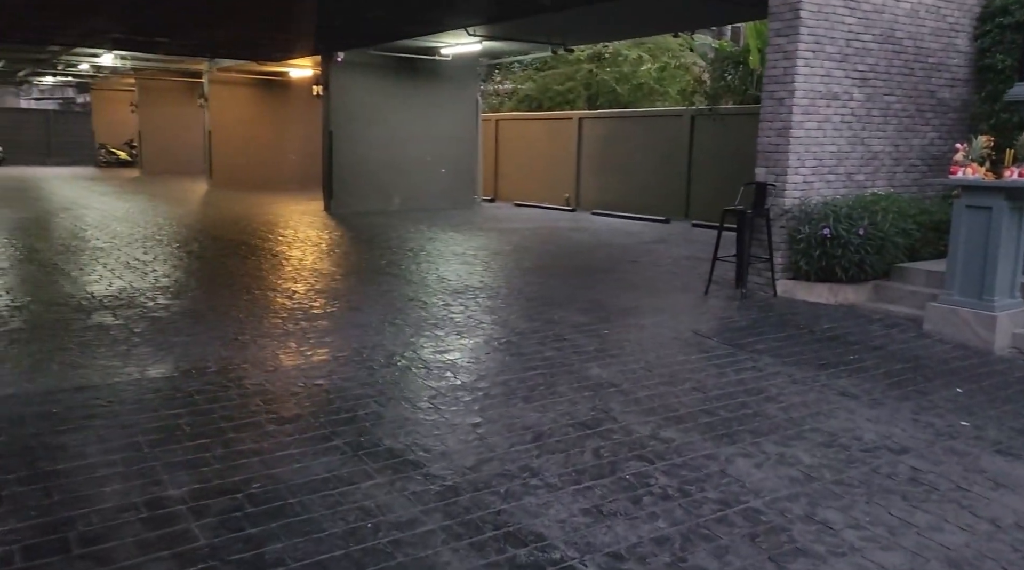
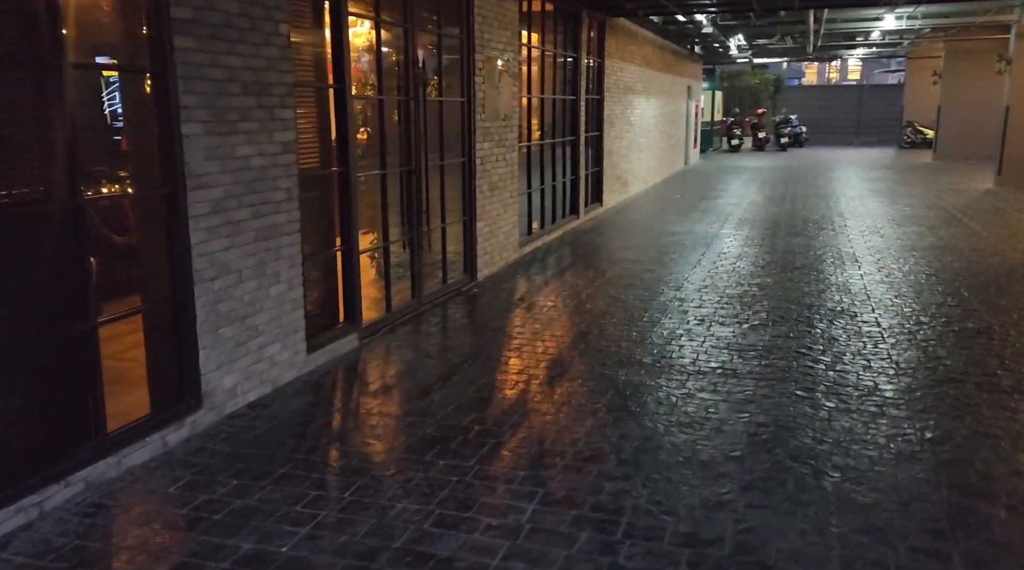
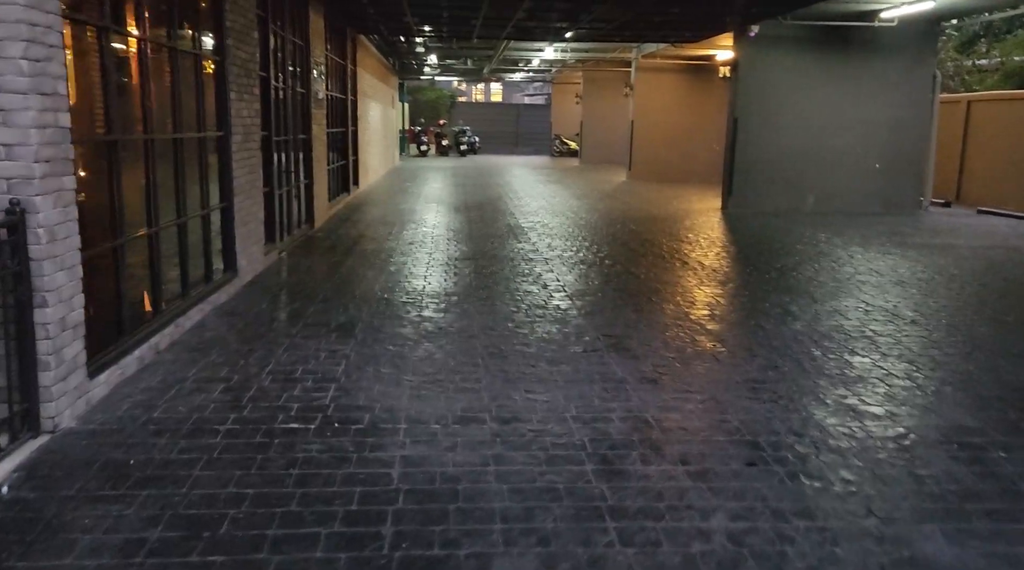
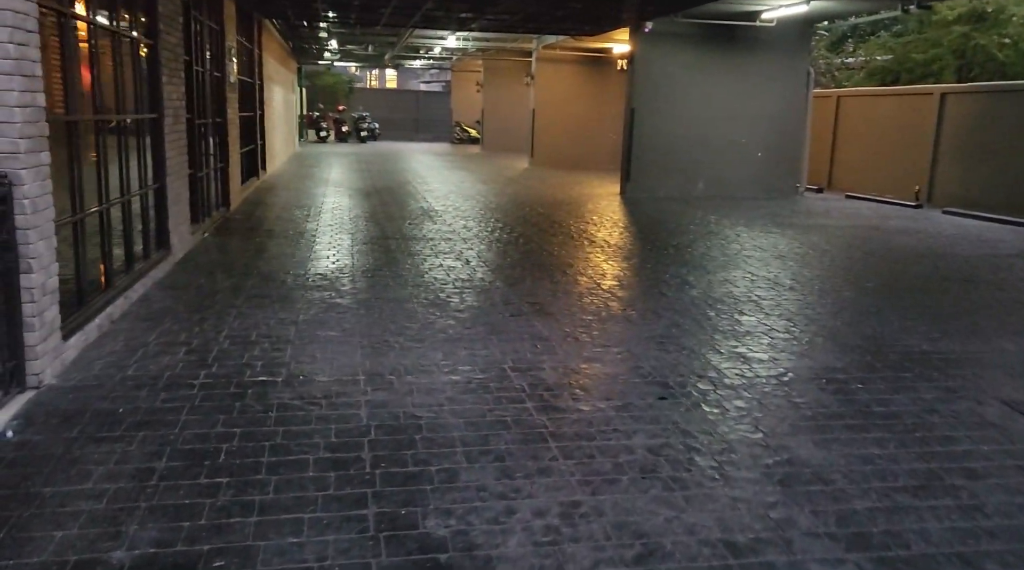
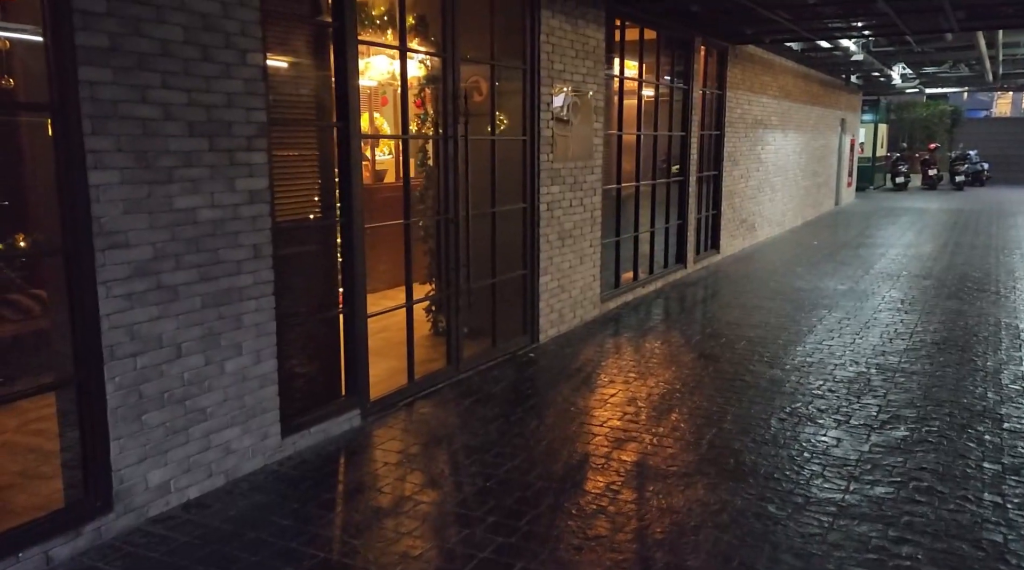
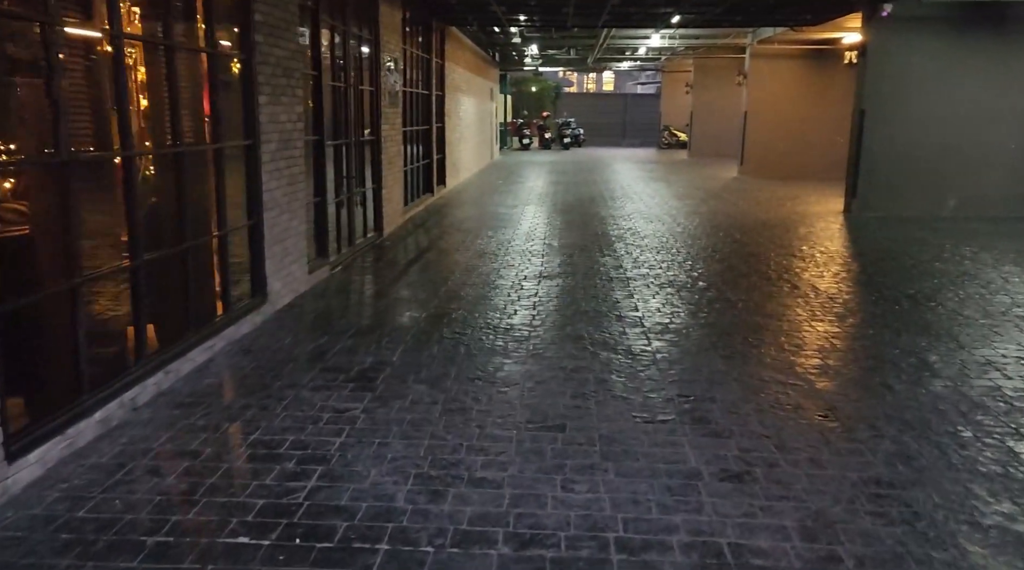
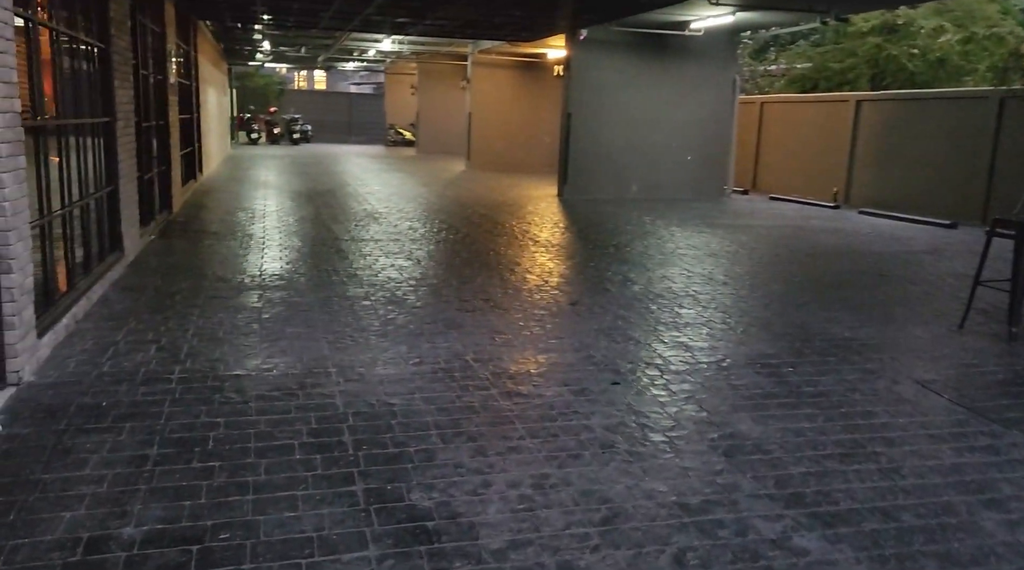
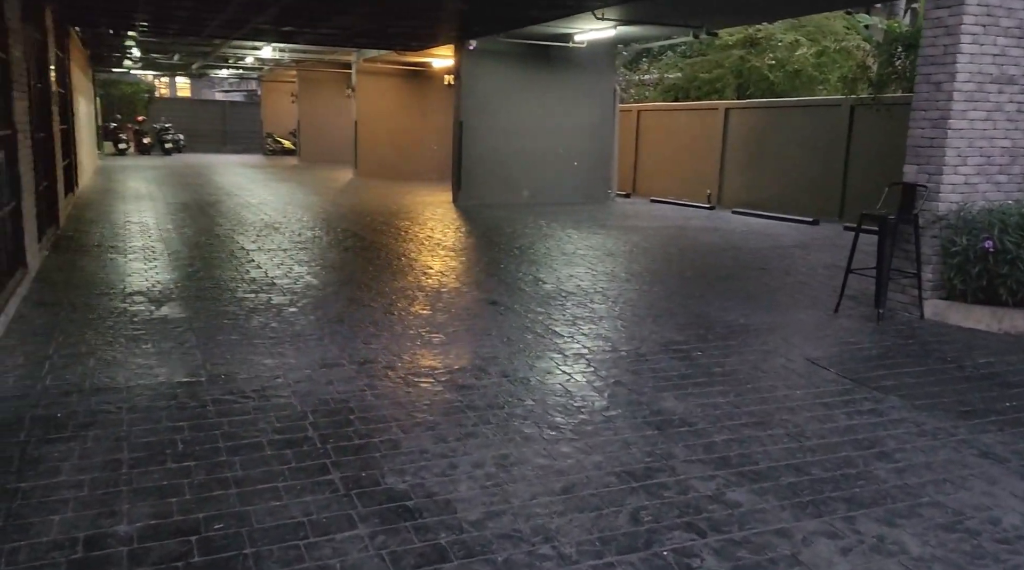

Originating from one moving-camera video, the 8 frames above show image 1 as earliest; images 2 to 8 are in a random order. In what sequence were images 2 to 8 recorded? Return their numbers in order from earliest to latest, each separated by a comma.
8, 7, 4, 3, 6, 2, 5
